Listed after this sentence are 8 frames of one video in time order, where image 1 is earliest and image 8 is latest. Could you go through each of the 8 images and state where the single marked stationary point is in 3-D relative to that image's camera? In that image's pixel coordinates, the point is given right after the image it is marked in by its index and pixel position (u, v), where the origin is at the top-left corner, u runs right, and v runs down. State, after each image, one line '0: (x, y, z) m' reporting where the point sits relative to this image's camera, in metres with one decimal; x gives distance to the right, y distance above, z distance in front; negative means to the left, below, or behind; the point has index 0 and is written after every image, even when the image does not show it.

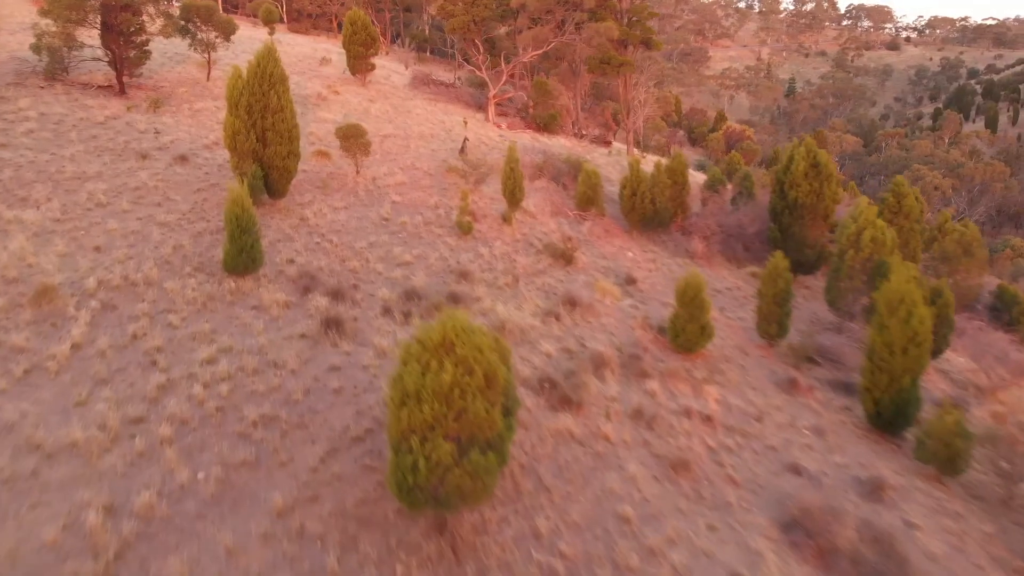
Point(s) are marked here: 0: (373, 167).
0: (-2.3, +2.0, +14.5) m
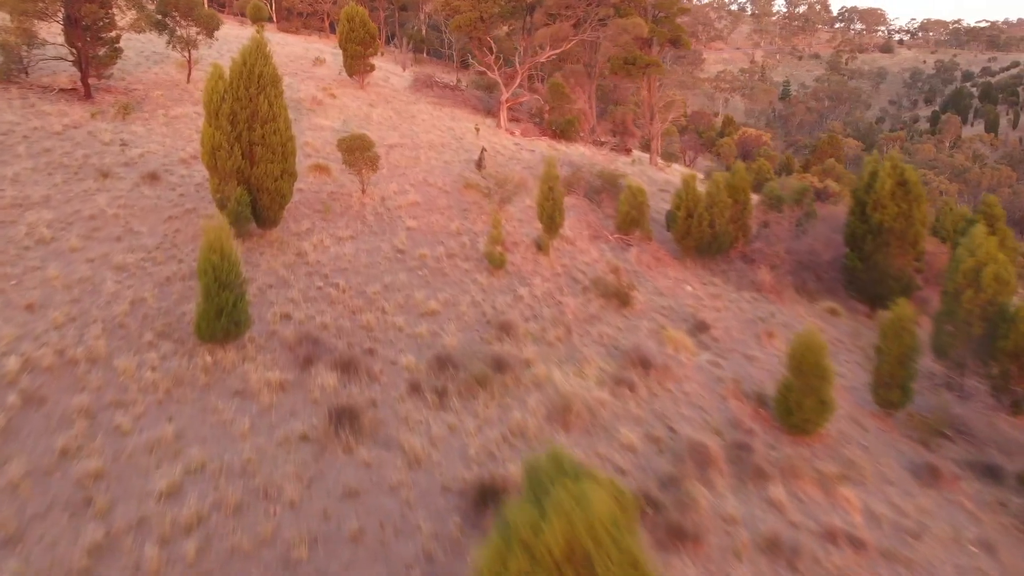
0: (-1.9, +1.5, +12.3) m
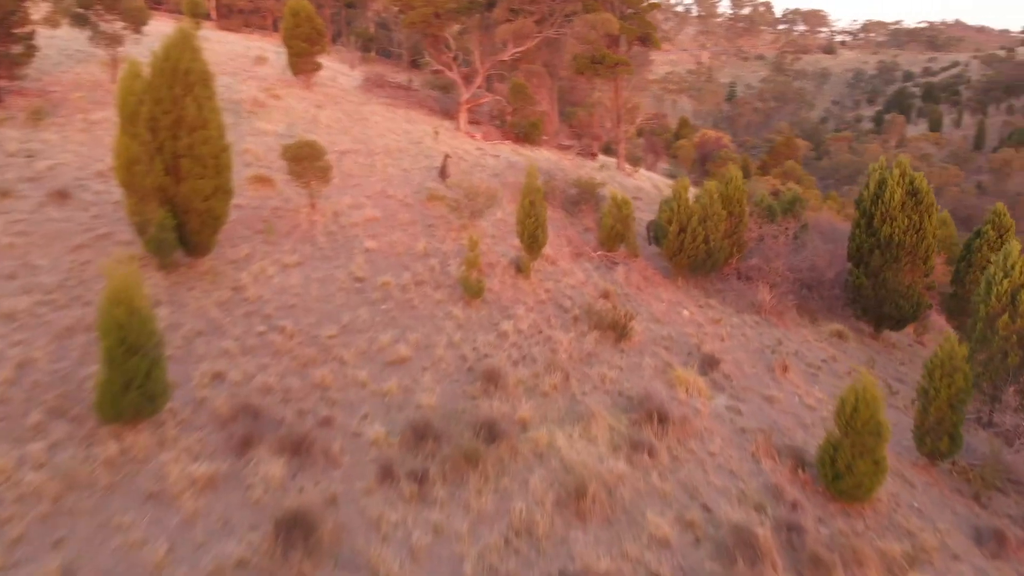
0: (-2.2, +1.1, +10.8) m
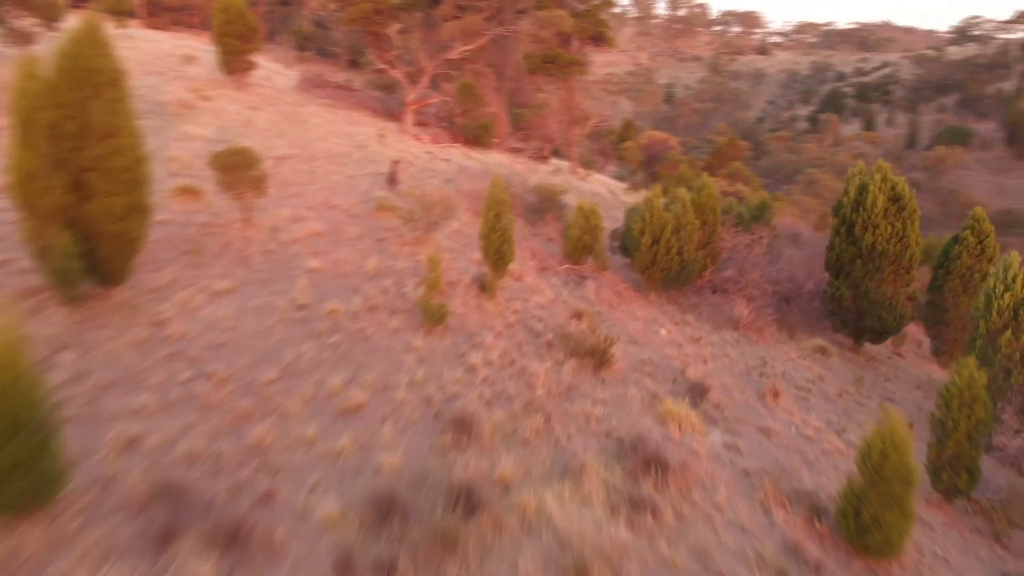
0: (-2.7, +0.9, +9.7) m
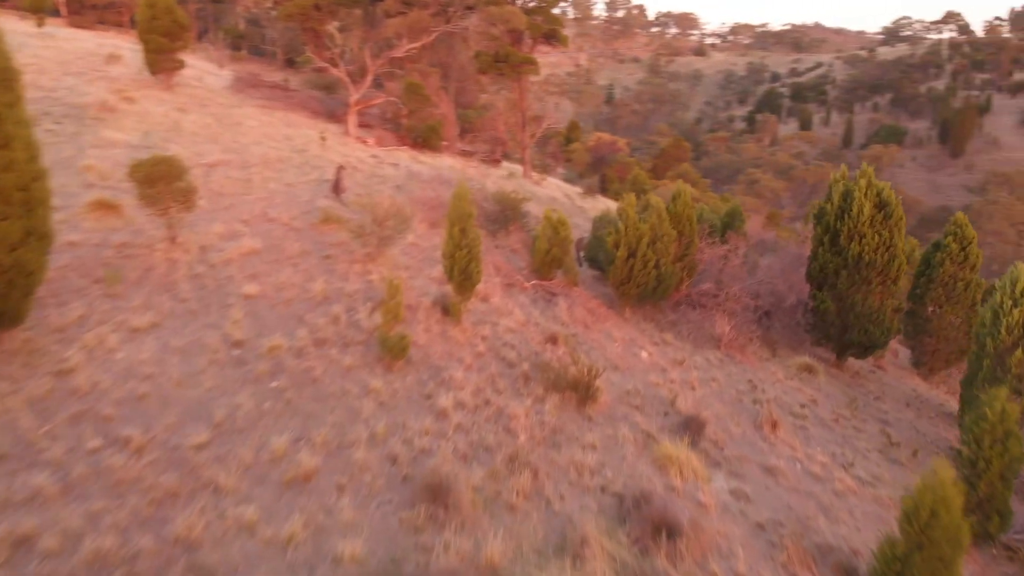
0: (-3.1, +0.6, +8.6) m
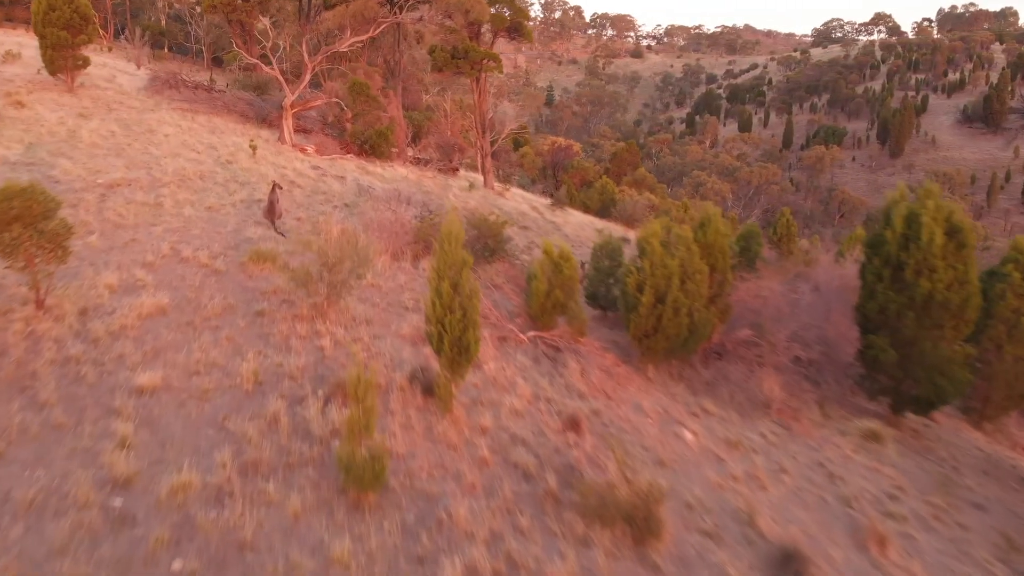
0: (-3.1, +0.1, +6.3) m
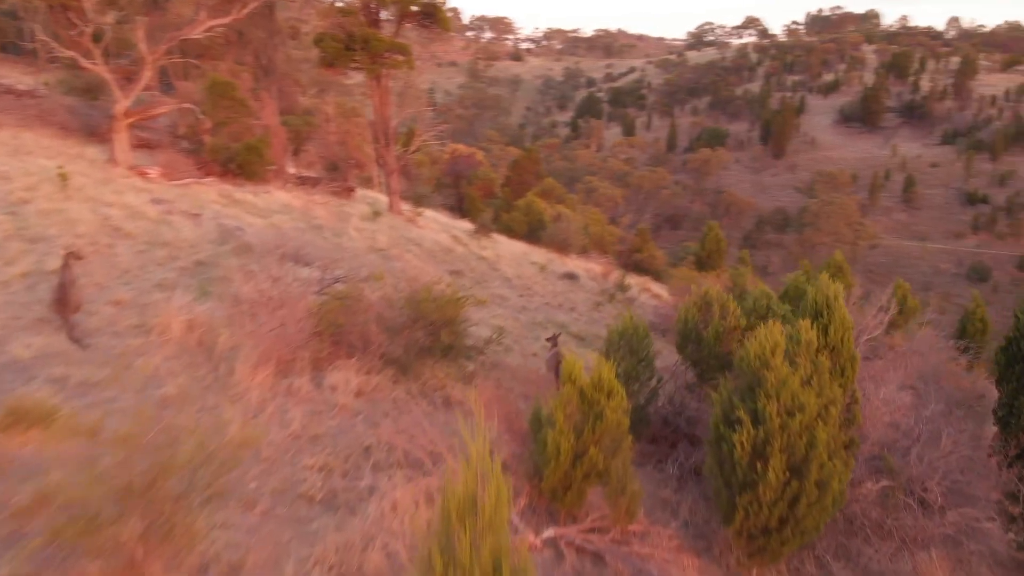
0: (-3.0, -0.8, +2.6) m
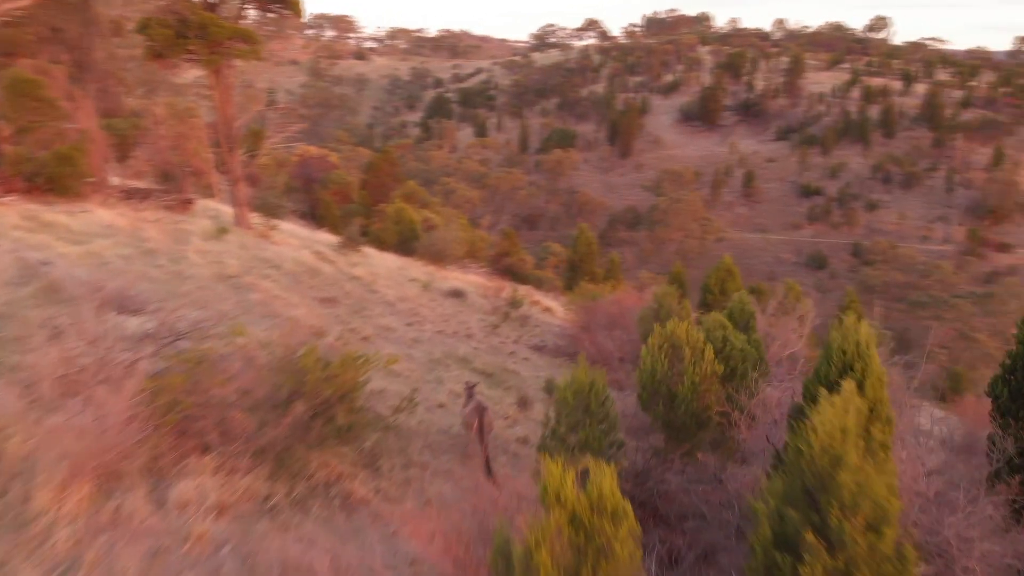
0: (-2.8, -1.1, +0.7) m
